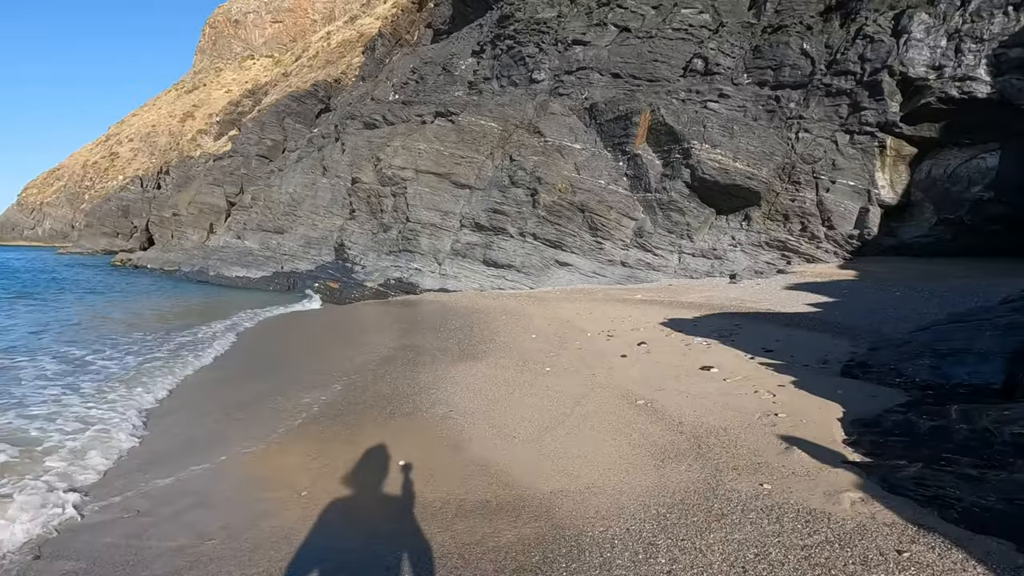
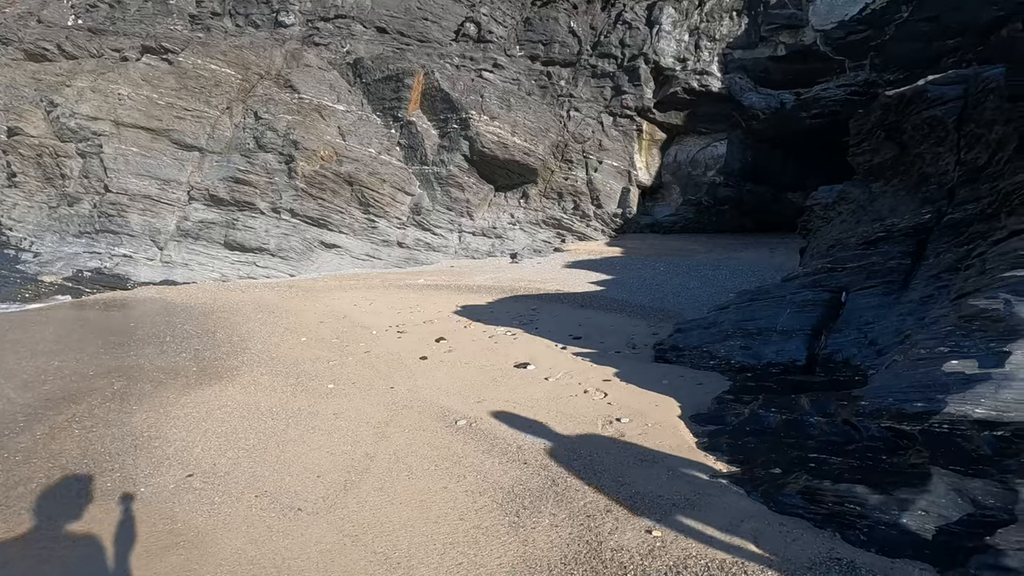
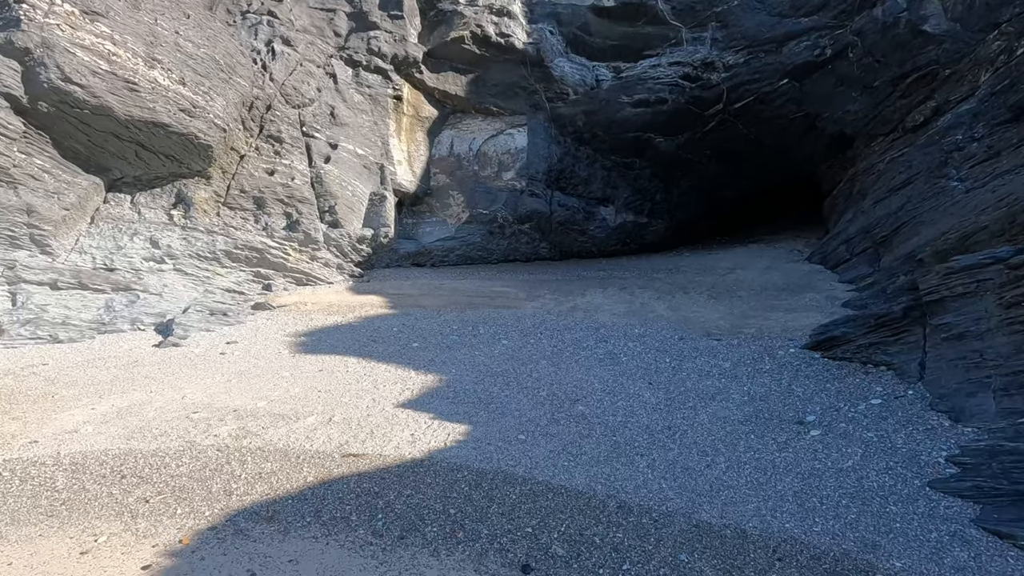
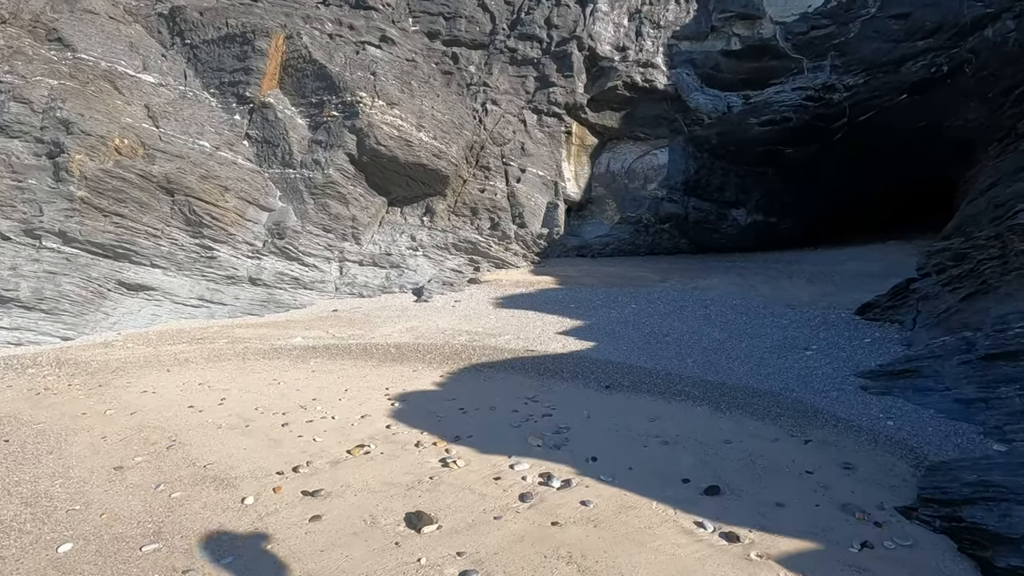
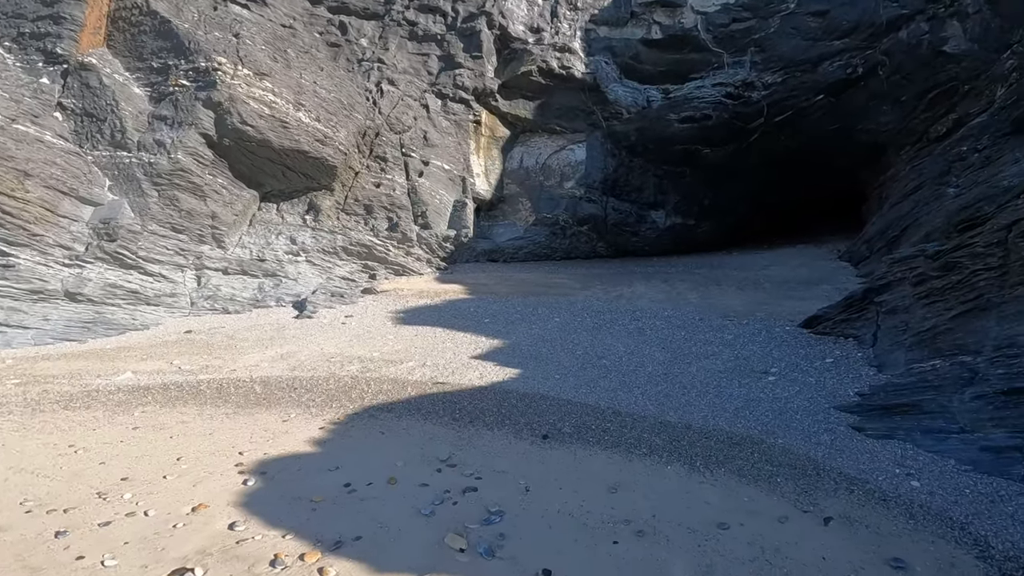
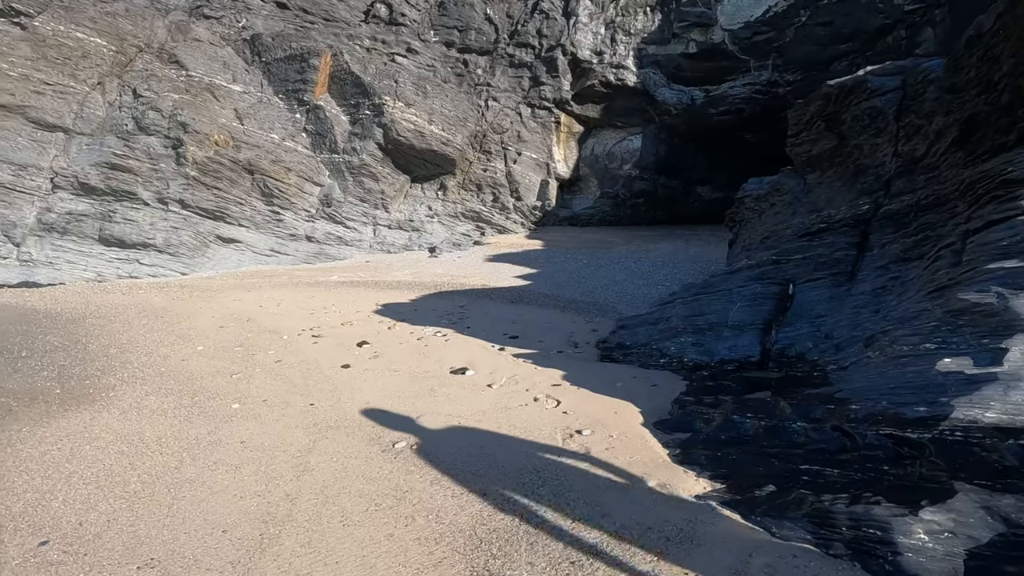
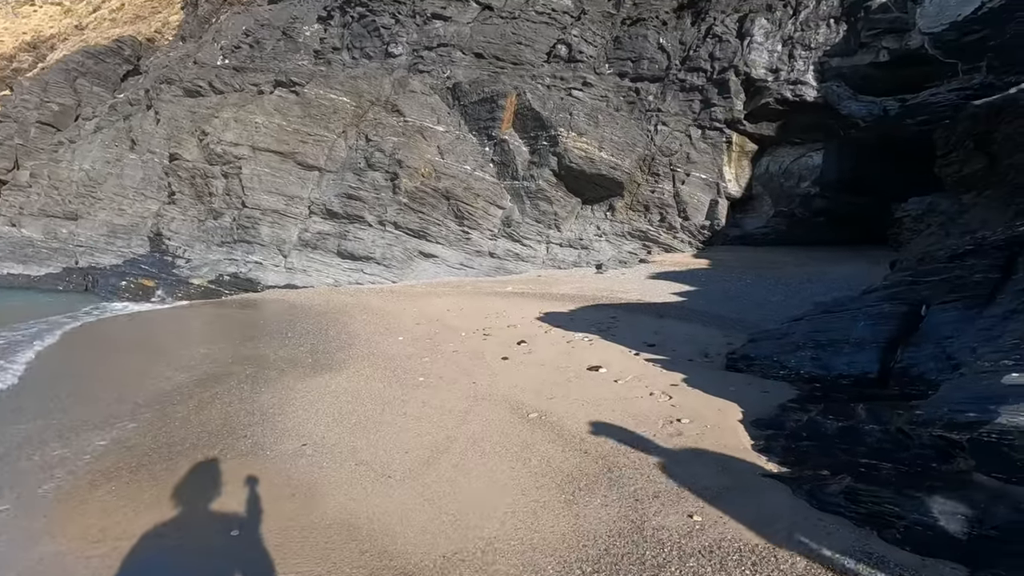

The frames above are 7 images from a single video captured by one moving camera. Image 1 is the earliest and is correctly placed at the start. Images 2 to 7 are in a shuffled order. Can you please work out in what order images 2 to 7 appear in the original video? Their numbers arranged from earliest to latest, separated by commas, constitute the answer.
7, 2, 6, 4, 5, 3
